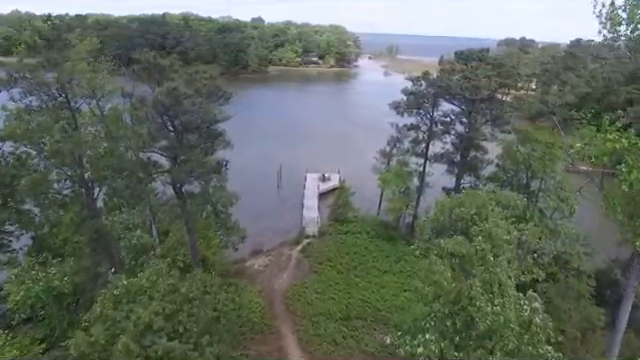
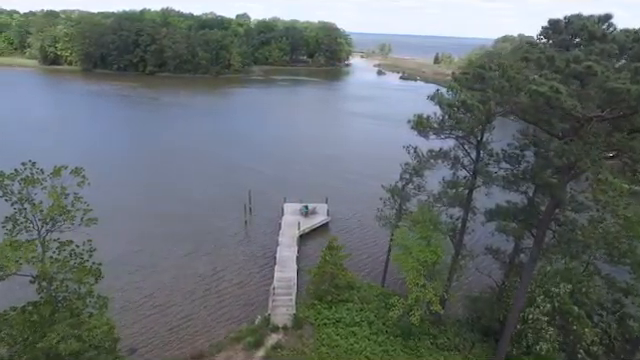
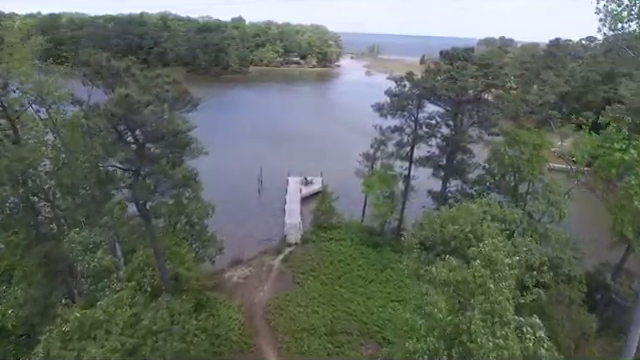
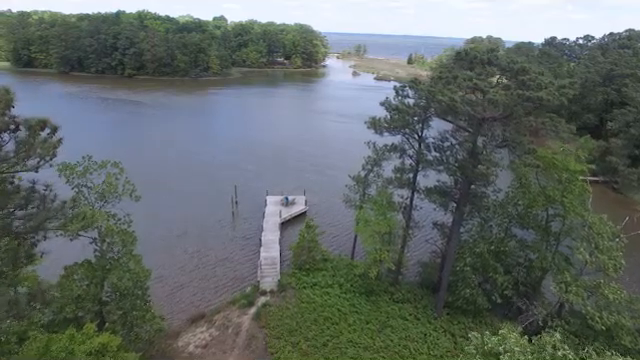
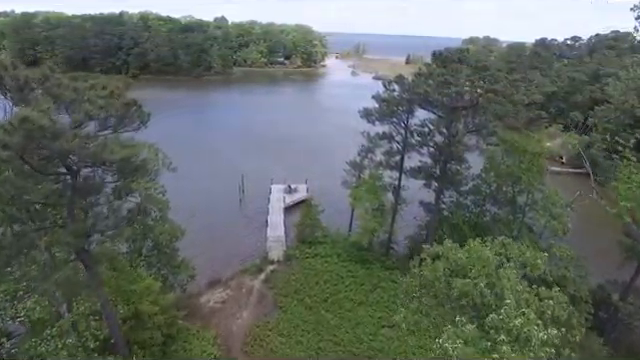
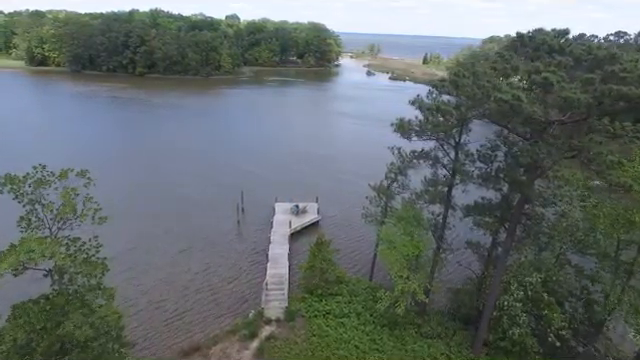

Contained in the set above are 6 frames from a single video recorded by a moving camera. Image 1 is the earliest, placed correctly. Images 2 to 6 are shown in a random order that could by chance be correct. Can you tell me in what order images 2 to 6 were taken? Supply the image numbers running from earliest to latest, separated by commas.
3, 5, 4, 6, 2
